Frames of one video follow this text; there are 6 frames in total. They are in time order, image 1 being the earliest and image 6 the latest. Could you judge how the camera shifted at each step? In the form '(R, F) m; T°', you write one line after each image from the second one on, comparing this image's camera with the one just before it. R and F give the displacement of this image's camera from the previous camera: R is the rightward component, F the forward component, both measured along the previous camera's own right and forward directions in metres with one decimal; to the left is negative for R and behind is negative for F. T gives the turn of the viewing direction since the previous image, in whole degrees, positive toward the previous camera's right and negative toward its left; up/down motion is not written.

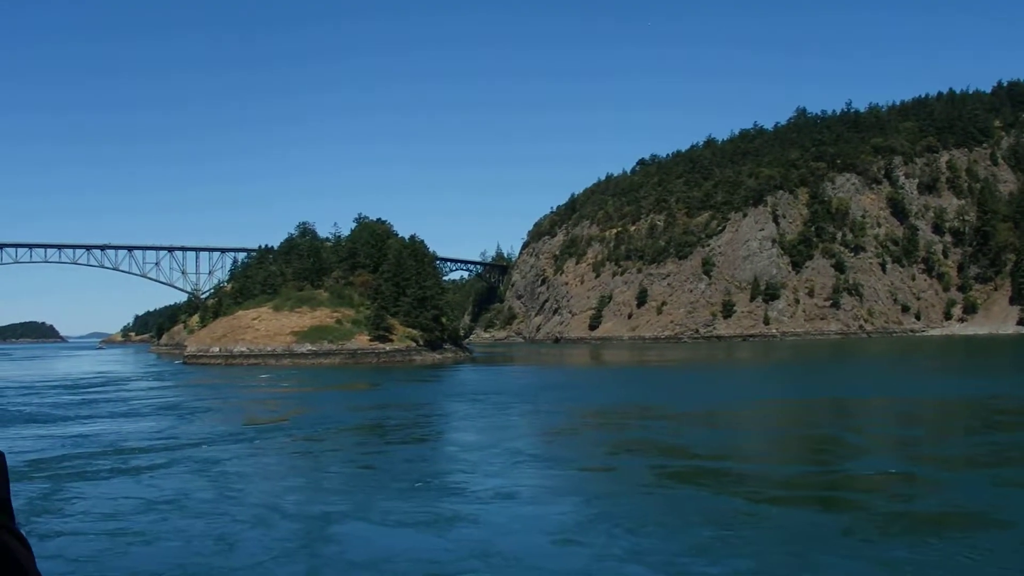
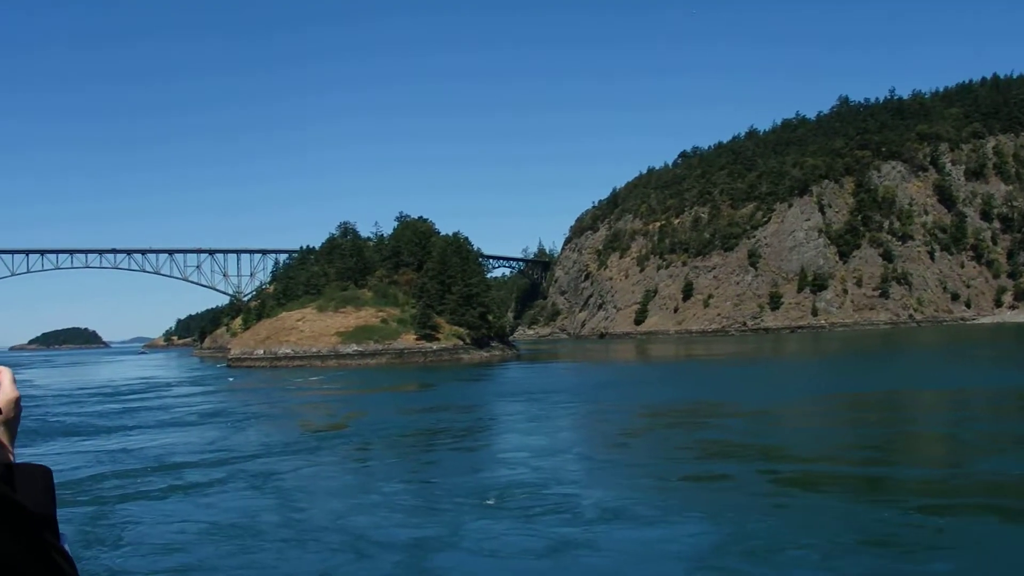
(-0.5, +1.8) m; -2°
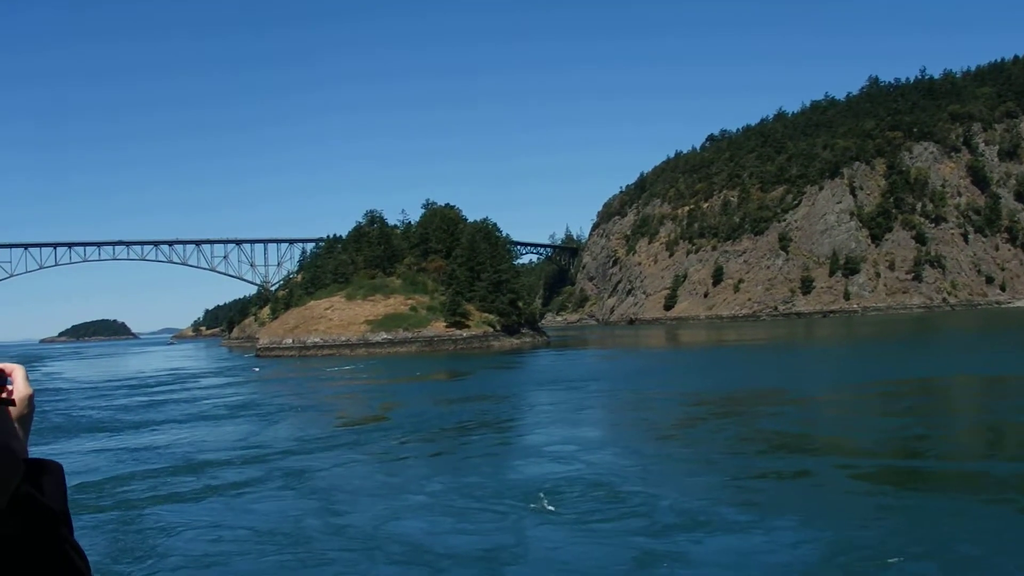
(-0.3, +1.2) m; -2°
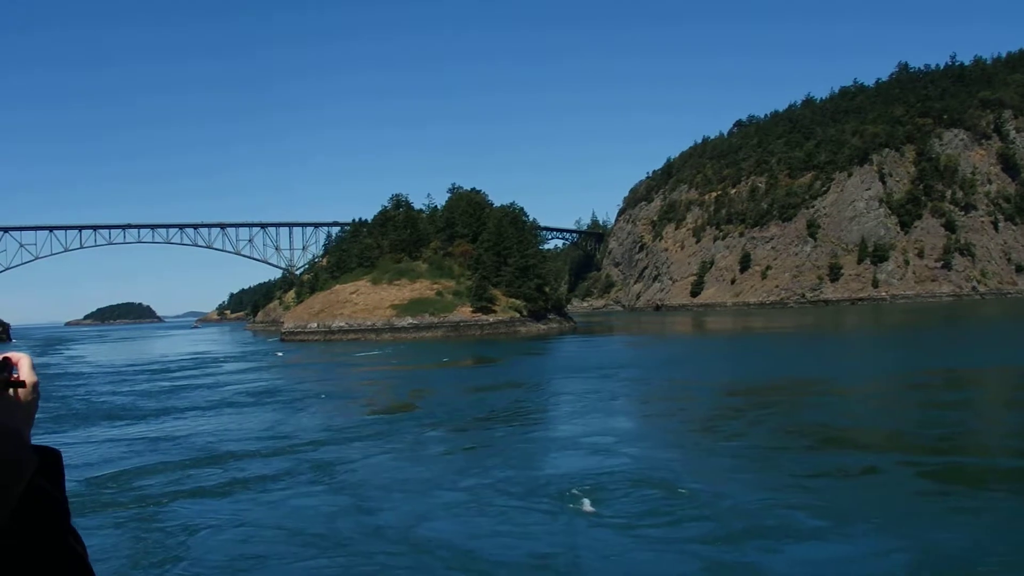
(-0.3, +0.8) m; -1°
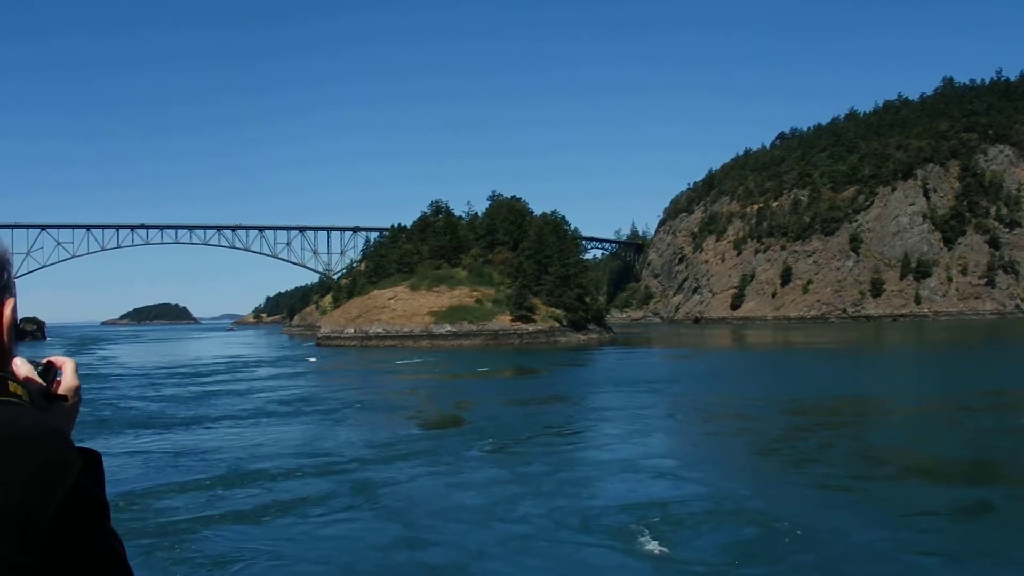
(-0.4, +1.1) m; -2°
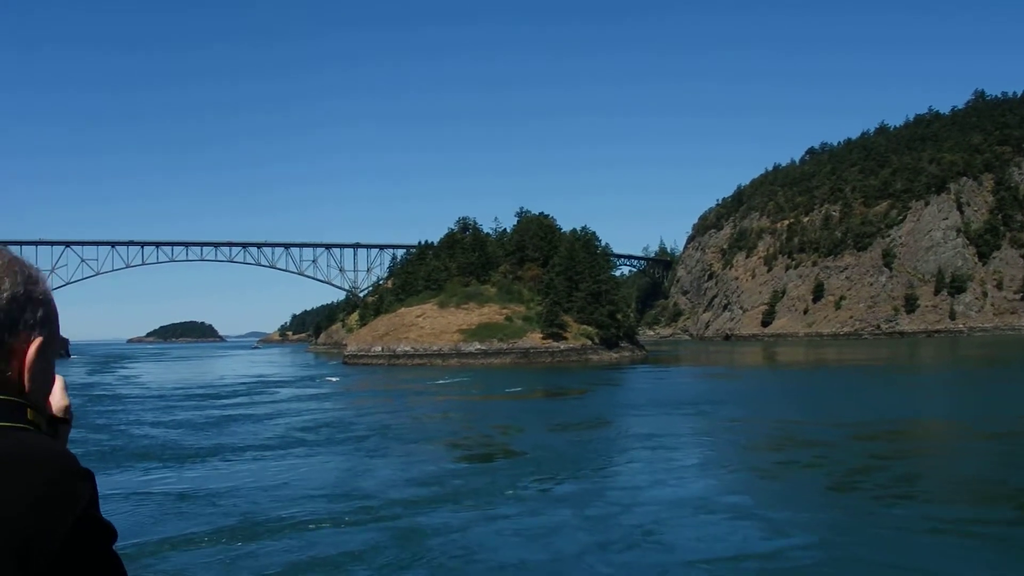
(-0.4, +1.5) m; -1°
